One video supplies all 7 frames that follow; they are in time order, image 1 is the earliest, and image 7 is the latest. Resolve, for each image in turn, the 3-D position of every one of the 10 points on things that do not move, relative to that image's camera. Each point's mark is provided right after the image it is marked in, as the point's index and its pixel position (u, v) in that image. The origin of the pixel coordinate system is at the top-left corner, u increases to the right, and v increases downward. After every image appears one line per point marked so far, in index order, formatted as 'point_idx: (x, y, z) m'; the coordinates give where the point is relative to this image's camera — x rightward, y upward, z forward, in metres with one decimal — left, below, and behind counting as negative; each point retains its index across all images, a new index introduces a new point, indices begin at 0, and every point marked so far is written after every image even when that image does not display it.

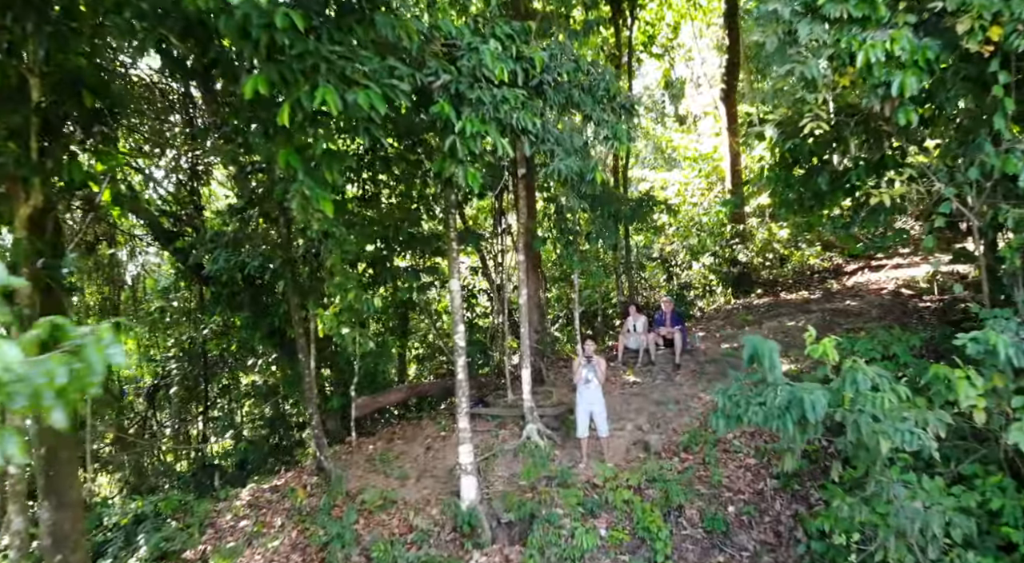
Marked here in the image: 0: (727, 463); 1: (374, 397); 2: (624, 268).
0: (+2.5, -2.1, +7.6) m
1: (-2.1, -1.8, +10.0) m
2: (+2.0, +0.2, +11.7) m
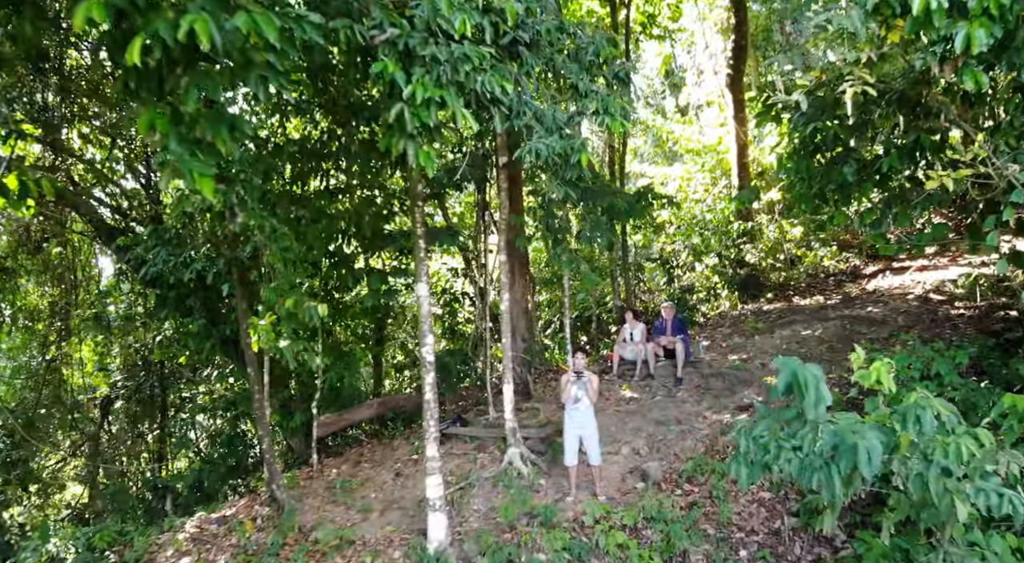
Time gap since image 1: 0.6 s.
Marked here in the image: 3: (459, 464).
0: (+2.2, -2.2, +6.6) m
1: (-2.3, -1.8, +8.9) m
2: (+1.7, +0.2, +10.6) m
3: (-0.6, -2.2, +7.7) m
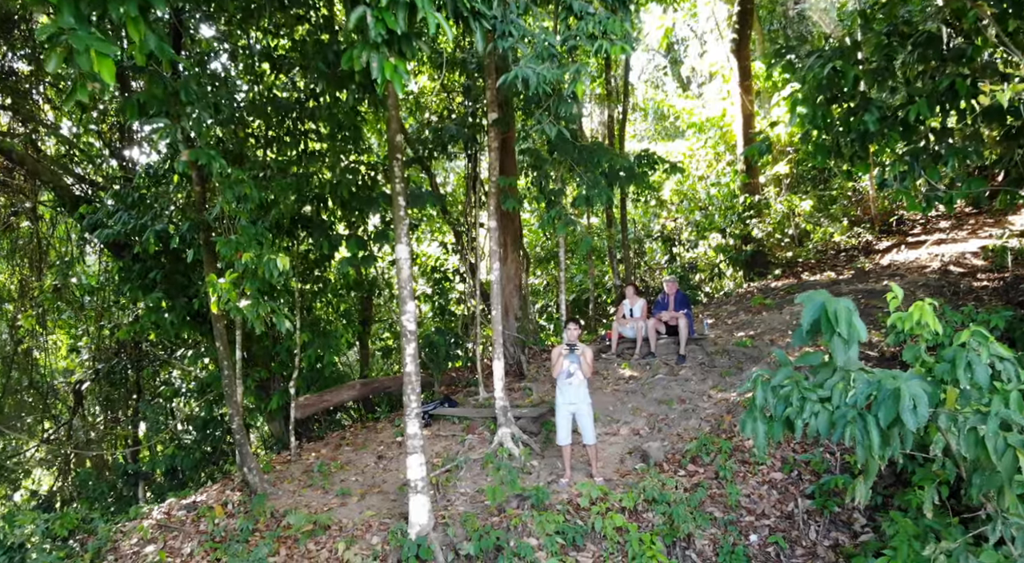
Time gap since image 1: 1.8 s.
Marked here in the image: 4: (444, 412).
0: (+2.1, -1.8, +6.0) m
1: (-2.4, -1.4, +8.4) m
2: (+1.6, +0.5, +10.1) m
3: (-0.7, -1.8, +7.2) m
4: (-0.8, -1.5, +7.7) m
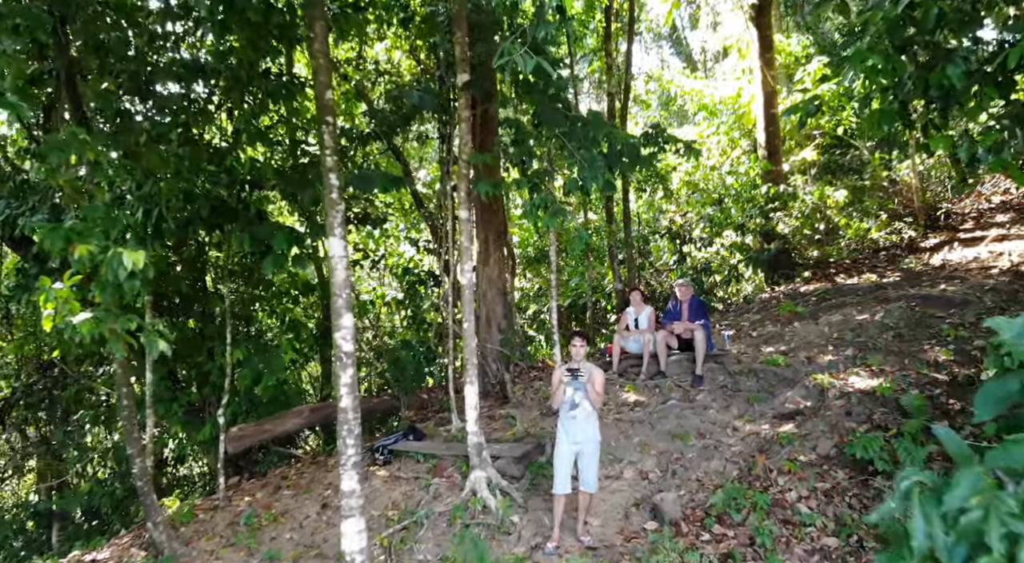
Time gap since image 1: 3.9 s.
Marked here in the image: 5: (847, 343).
0: (+1.9, -1.8, +4.6) m
1: (-2.6, -1.5, +6.9) m
2: (+1.4, +0.5, +8.7) m
3: (-0.9, -1.8, +5.7) m
4: (-1.0, -1.6, +6.2) m
5: (+3.3, -0.6, +6.5) m
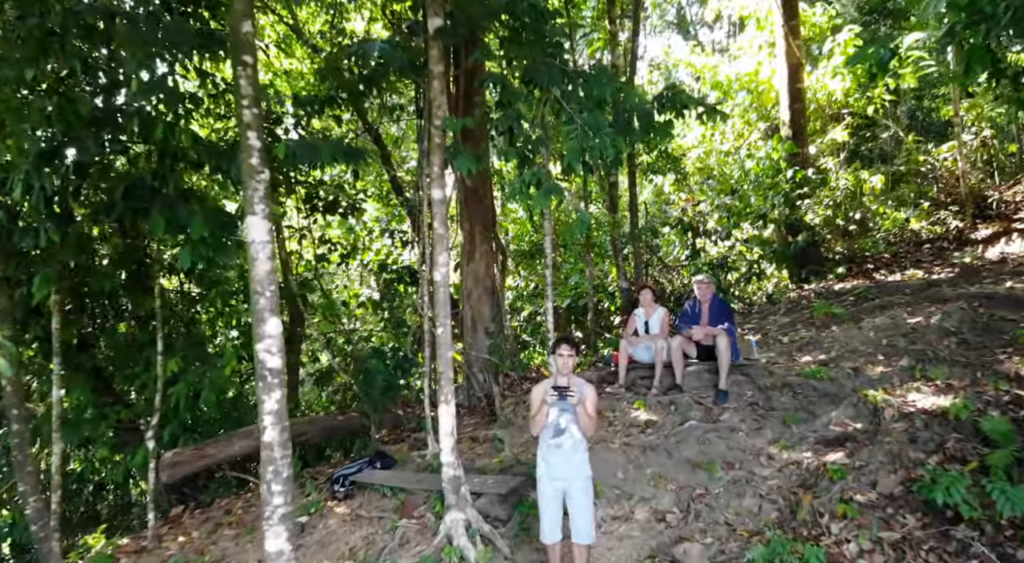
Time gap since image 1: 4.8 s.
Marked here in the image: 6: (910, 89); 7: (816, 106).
0: (+1.8, -1.8, +3.5) m
1: (-2.7, -1.5, +5.8) m
2: (+1.3, +0.5, +7.6) m
3: (-1.0, -1.8, +4.7) m
4: (-1.1, -1.6, +5.2) m
5: (+3.2, -0.6, +5.4) m
6: (+5.2, +2.5, +8.7) m
7: (+4.0, +2.3, +8.6) m
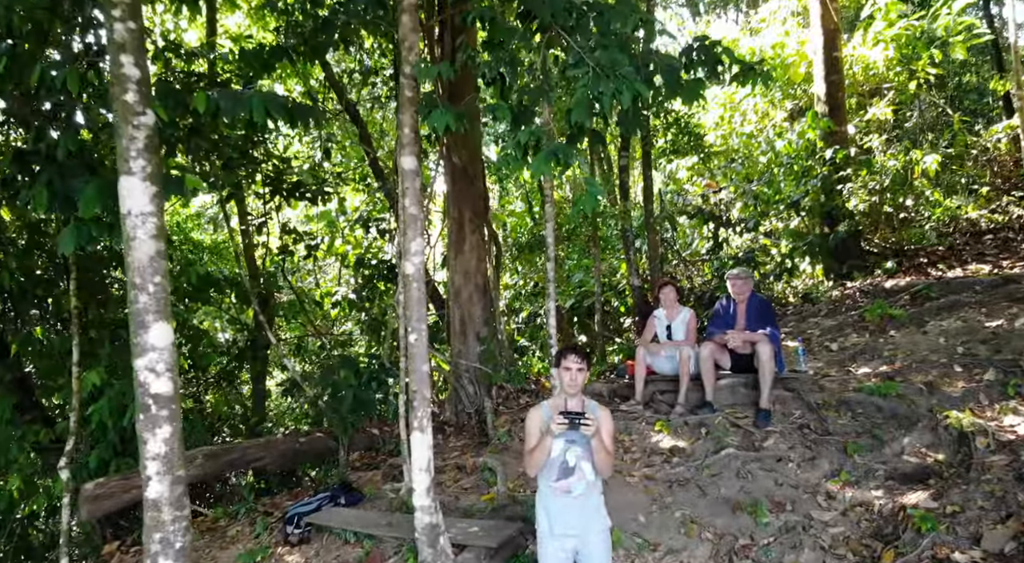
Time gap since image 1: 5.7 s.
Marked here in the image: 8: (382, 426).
0: (+1.8, -1.8, +2.5) m
1: (-2.8, -1.4, +4.8) m
2: (+1.3, +0.5, +6.6) m
3: (-1.1, -1.8, +3.6) m
4: (-1.2, -1.5, +4.2) m
5: (+3.1, -0.5, +4.4) m
6: (+5.2, +2.5, +7.7) m
7: (+3.9, +2.3, +7.6) m
8: (-1.2, -1.3, +5.8) m
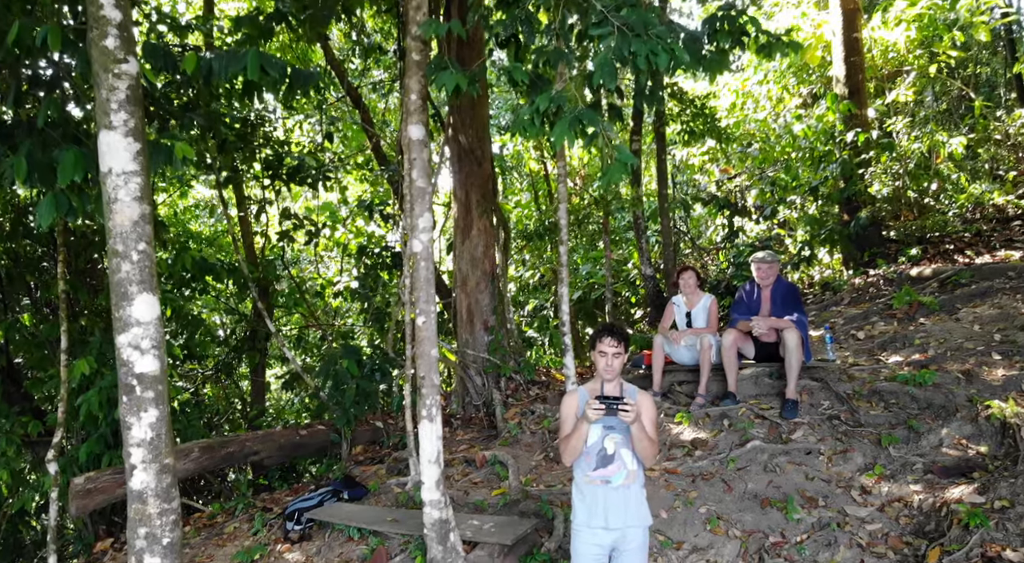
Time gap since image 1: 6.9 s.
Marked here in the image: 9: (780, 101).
0: (+1.9, -1.7, +2.3) m
1: (-2.7, -1.3, +4.6) m
2: (+1.4, +0.7, +6.3) m
3: (-1.0, -1.7, +3.4) m
4: (-1.1, -1.4, +3.9) m
5: (+3.2, -0.4, +4.1) m
6: (+5.2, +2.6, +7.4) m
7: (+4.0, +2.4, +7.3) m
8: (-1.1, -1.2, +5.6) m
9: (+3.3, +2.2, +7.7) m
